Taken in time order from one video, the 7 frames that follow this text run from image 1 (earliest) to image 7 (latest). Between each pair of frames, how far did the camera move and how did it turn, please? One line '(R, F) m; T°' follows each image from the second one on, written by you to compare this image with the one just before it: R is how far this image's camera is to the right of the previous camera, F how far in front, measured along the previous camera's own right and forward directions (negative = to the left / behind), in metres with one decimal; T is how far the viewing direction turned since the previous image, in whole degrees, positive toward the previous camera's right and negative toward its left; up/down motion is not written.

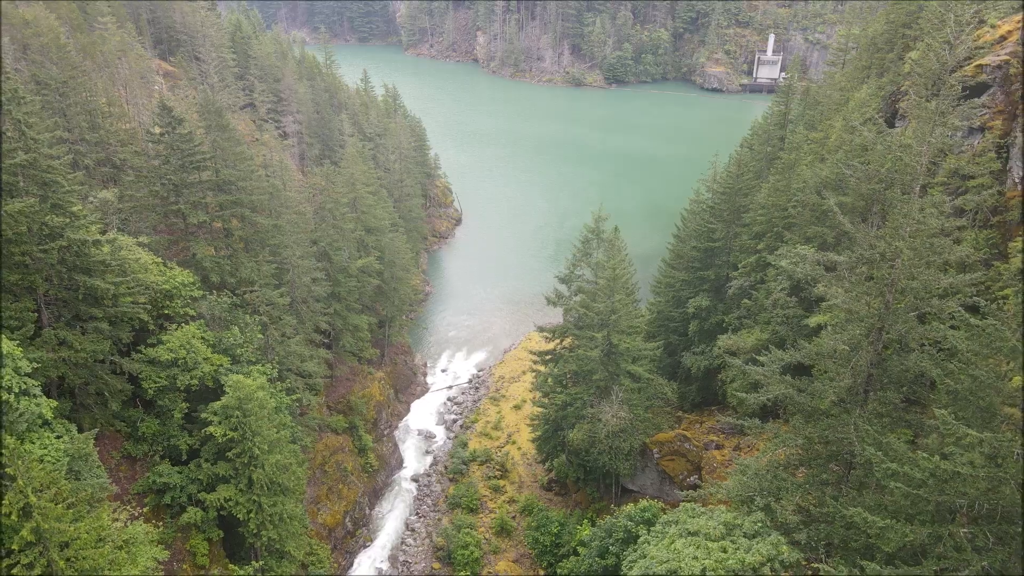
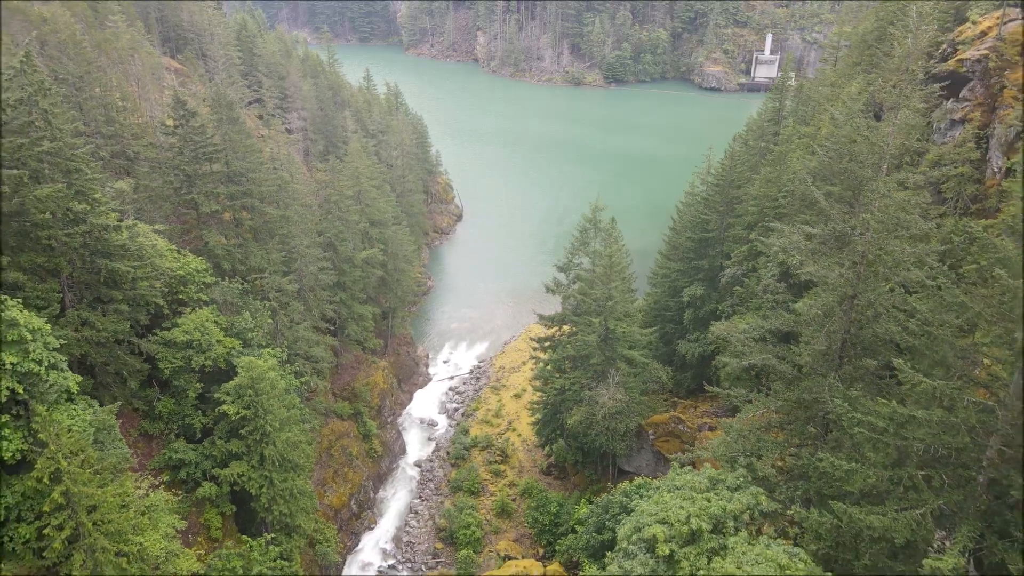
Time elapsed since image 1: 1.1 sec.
(0.0, -0.9) m; 0°
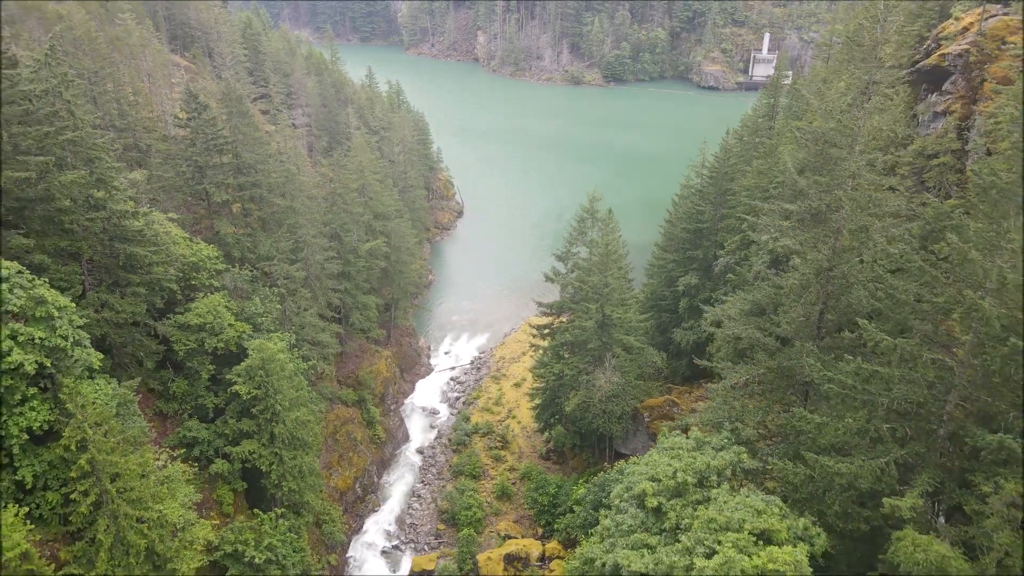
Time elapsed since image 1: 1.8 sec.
(0.0, -0.9) m; 0°
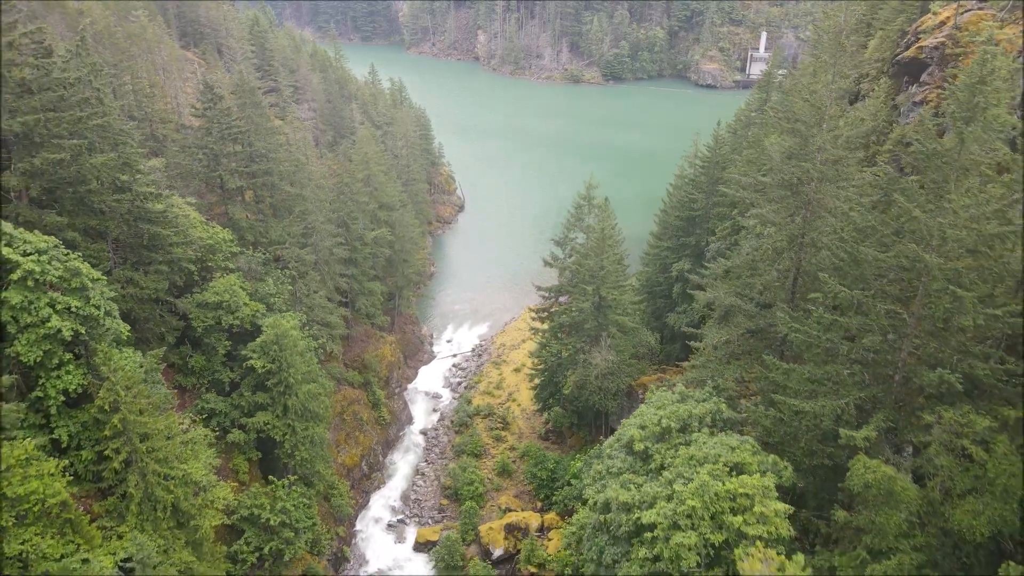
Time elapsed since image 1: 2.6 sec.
(0.0, -1.2) m; 0°
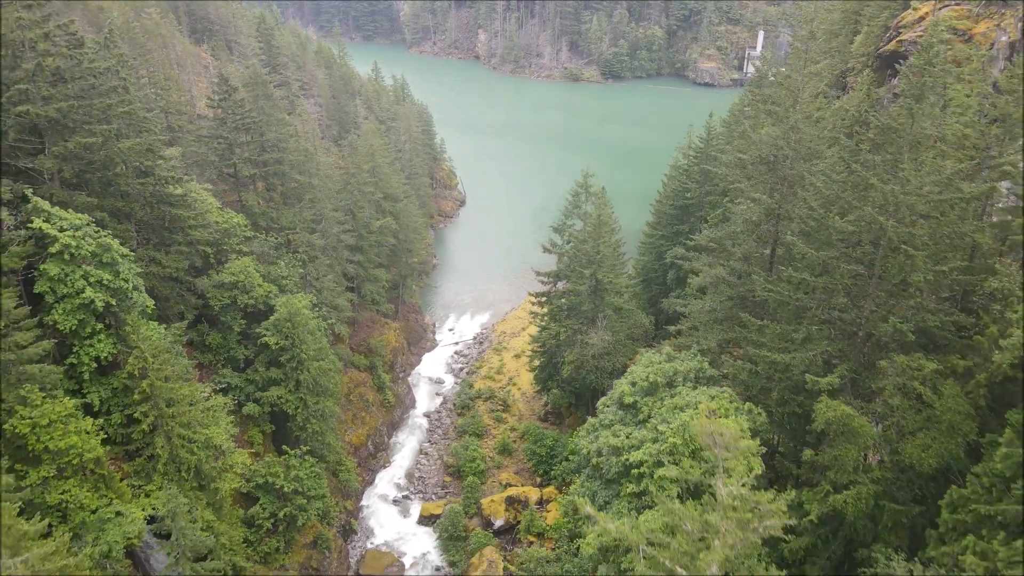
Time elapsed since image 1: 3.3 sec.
(0.0, -1.3) m; 0°
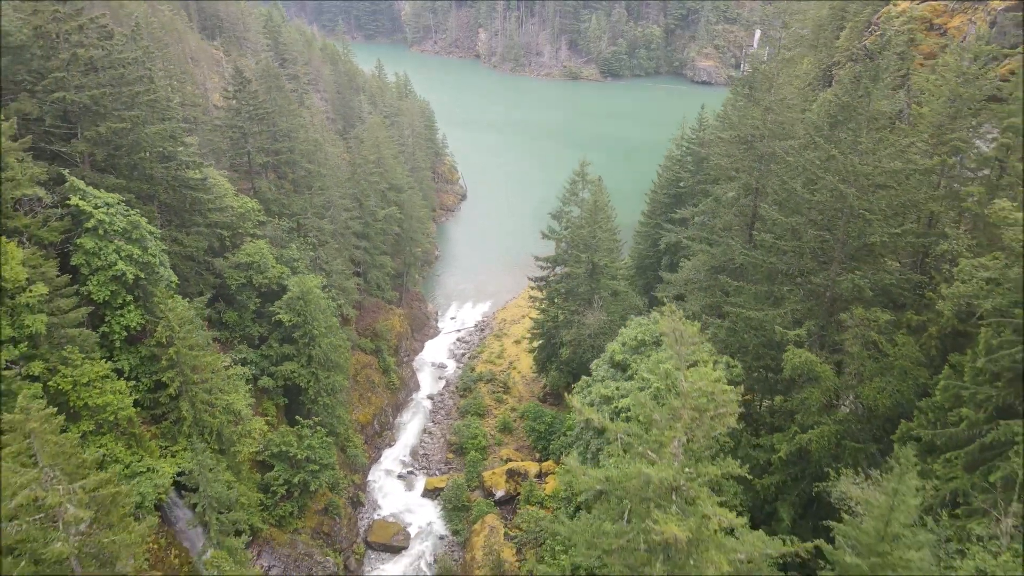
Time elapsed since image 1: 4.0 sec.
(0.0, -1.4) m; 0°
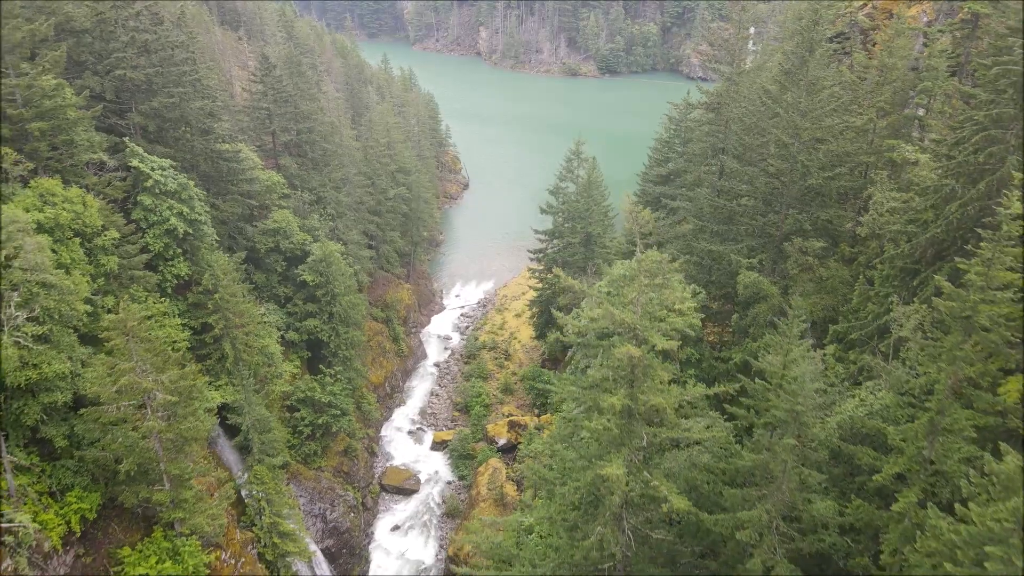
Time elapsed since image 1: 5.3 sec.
(0.0, -2.8) m; 0°
